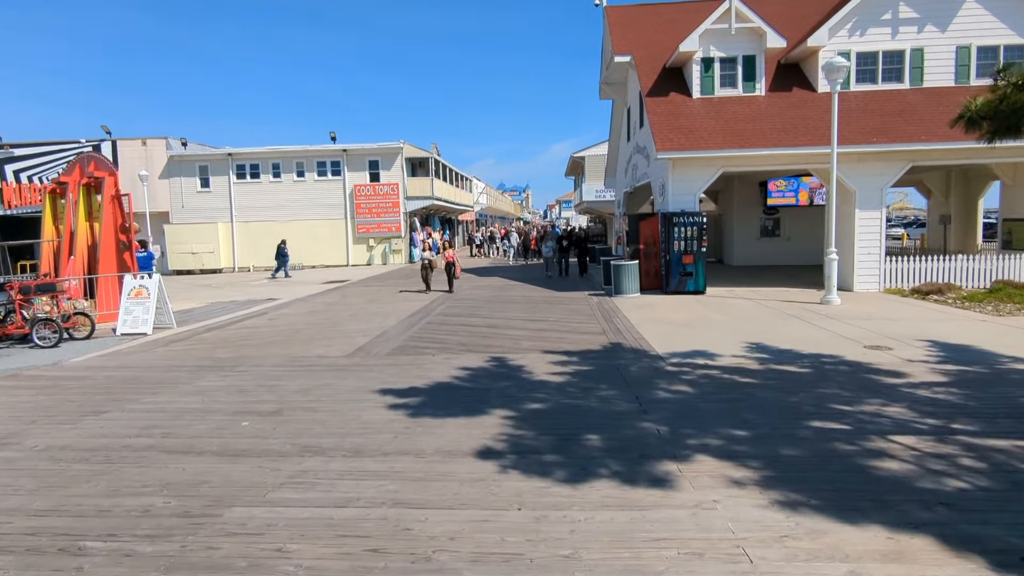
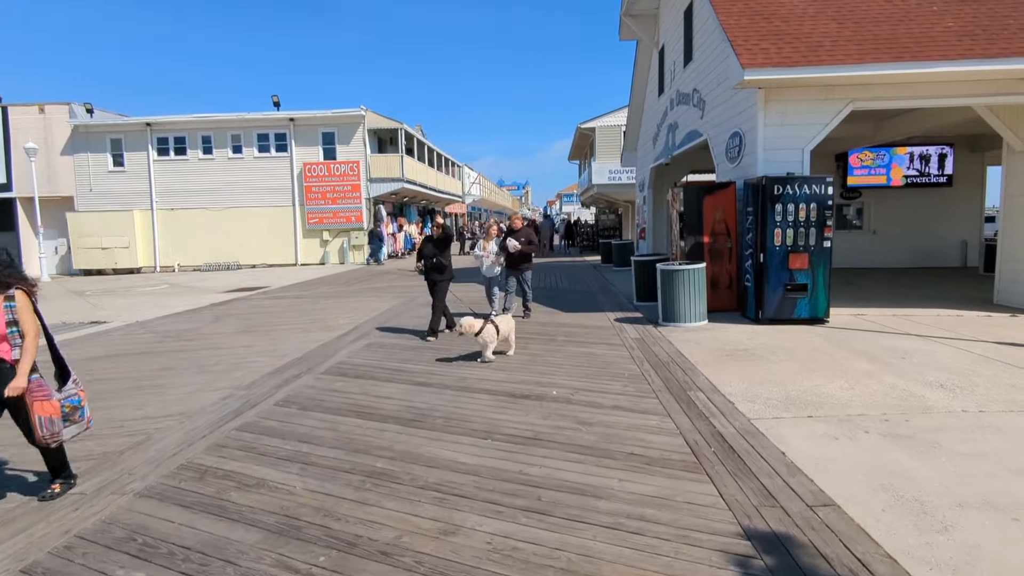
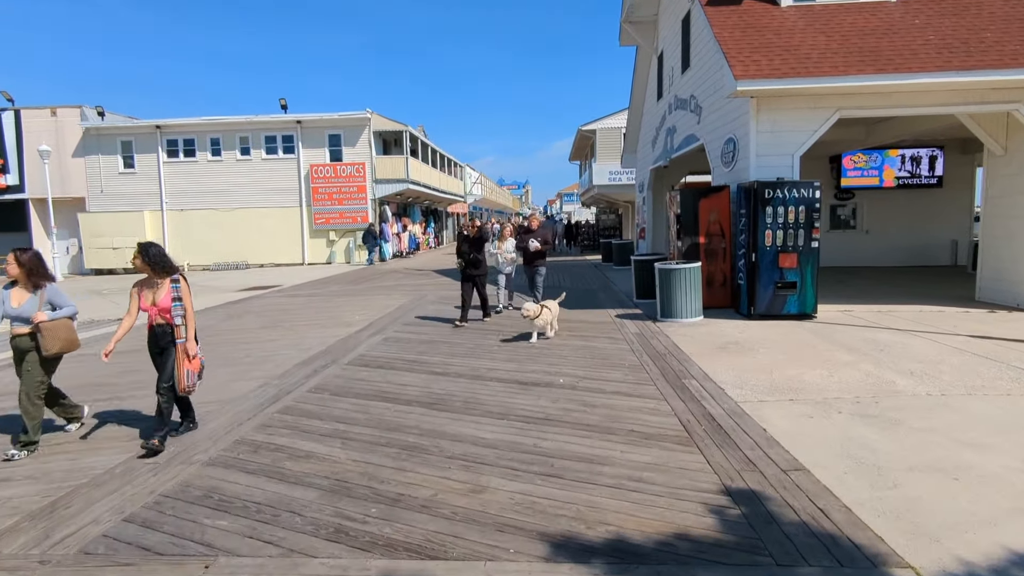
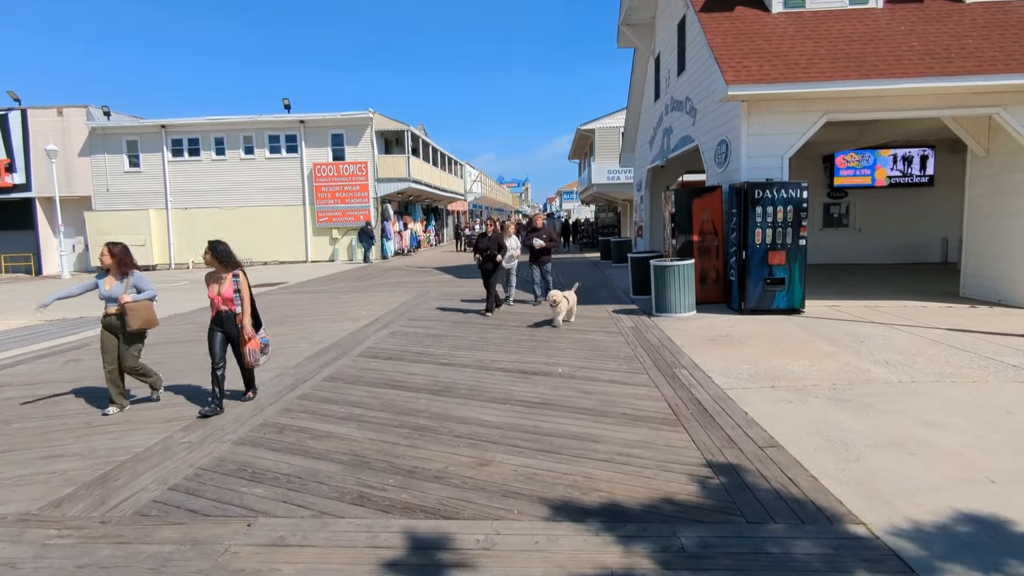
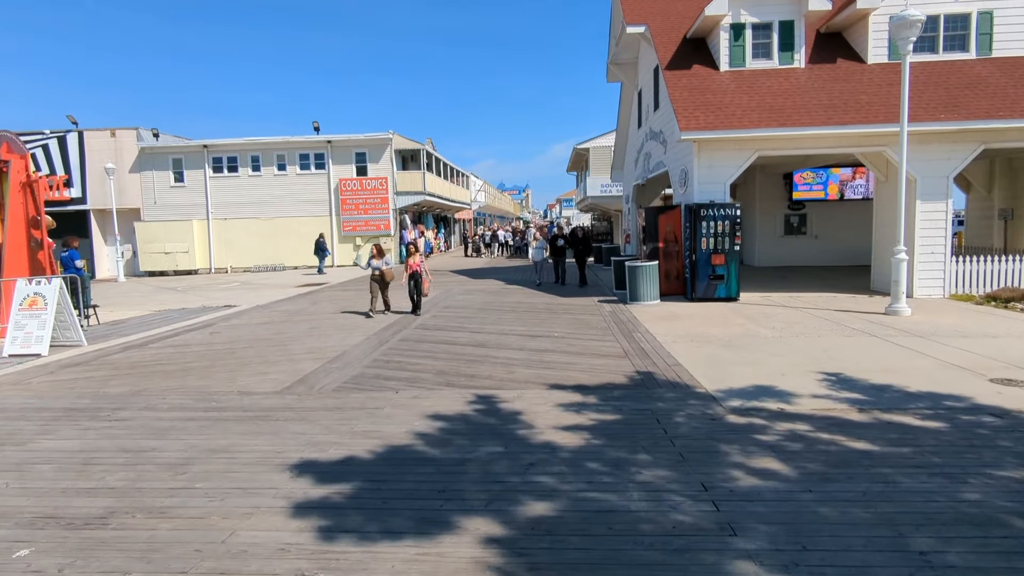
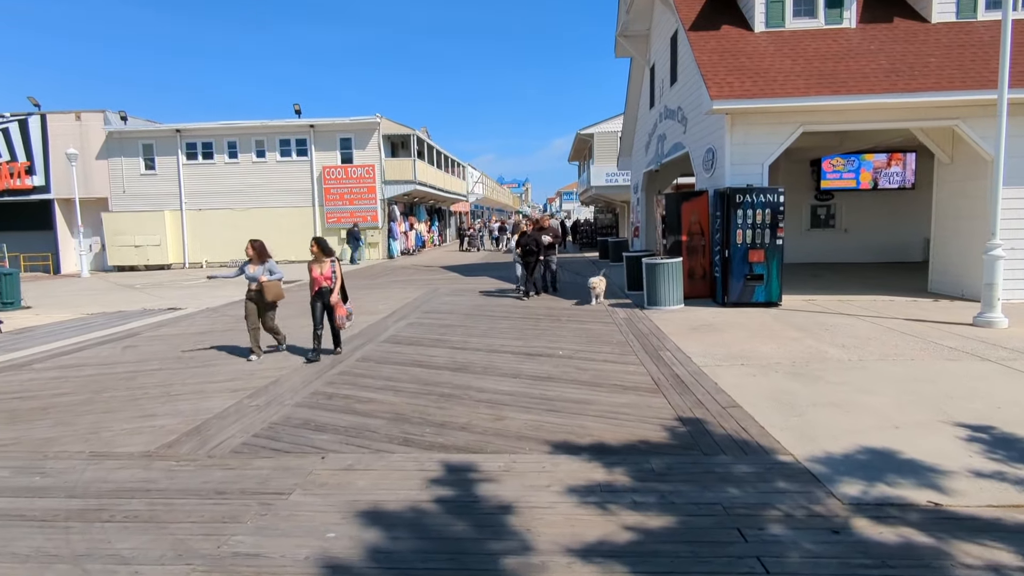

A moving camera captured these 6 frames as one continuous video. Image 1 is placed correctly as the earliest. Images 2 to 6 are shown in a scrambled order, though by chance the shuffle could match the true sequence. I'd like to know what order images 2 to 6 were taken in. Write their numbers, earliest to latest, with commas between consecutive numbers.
5, 6, 4, 3, 2
